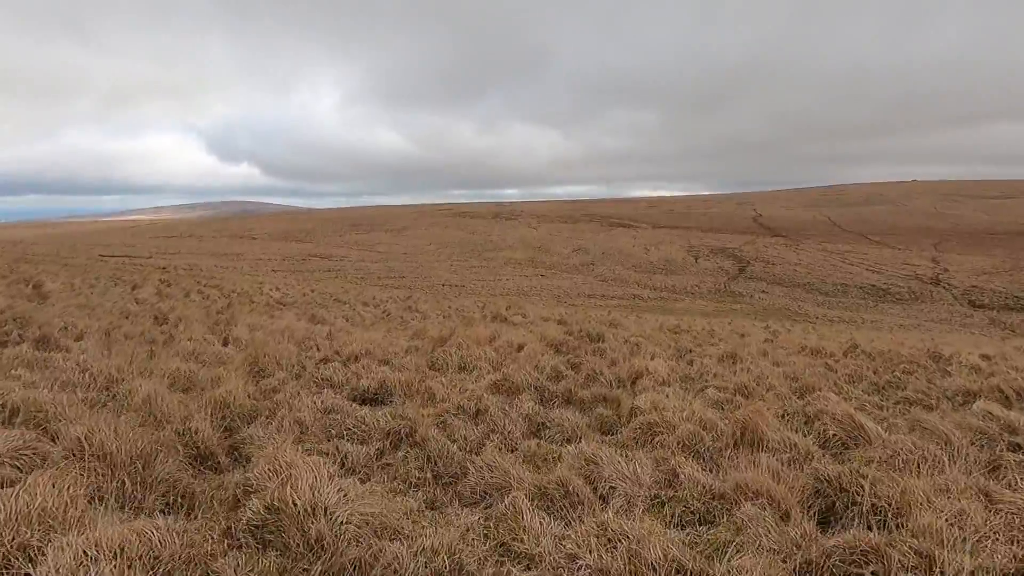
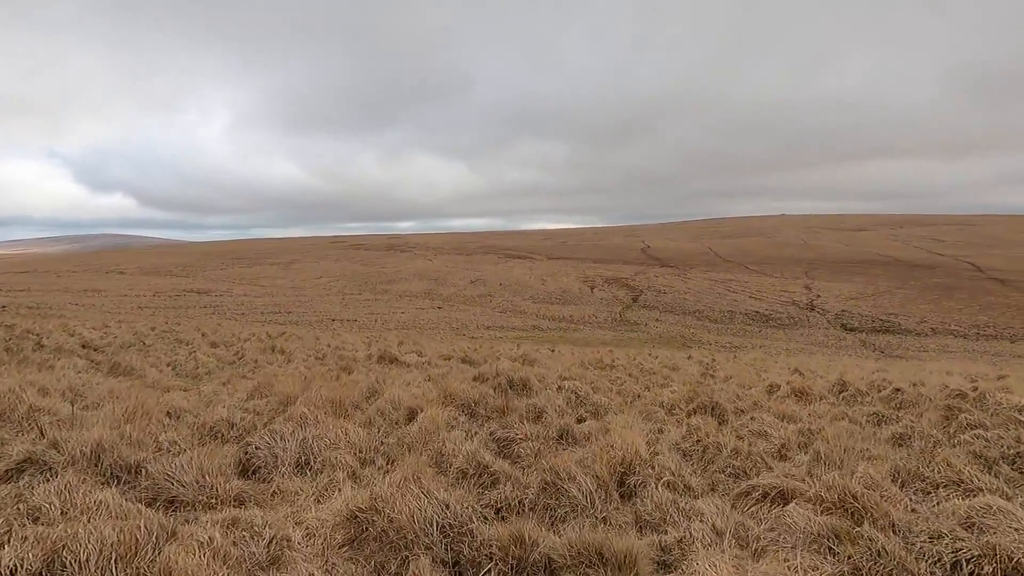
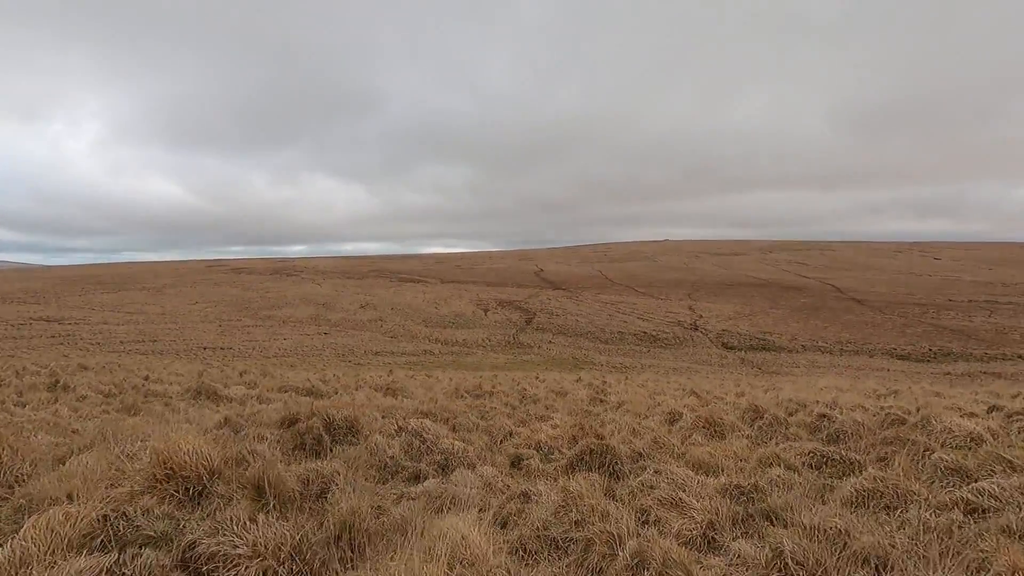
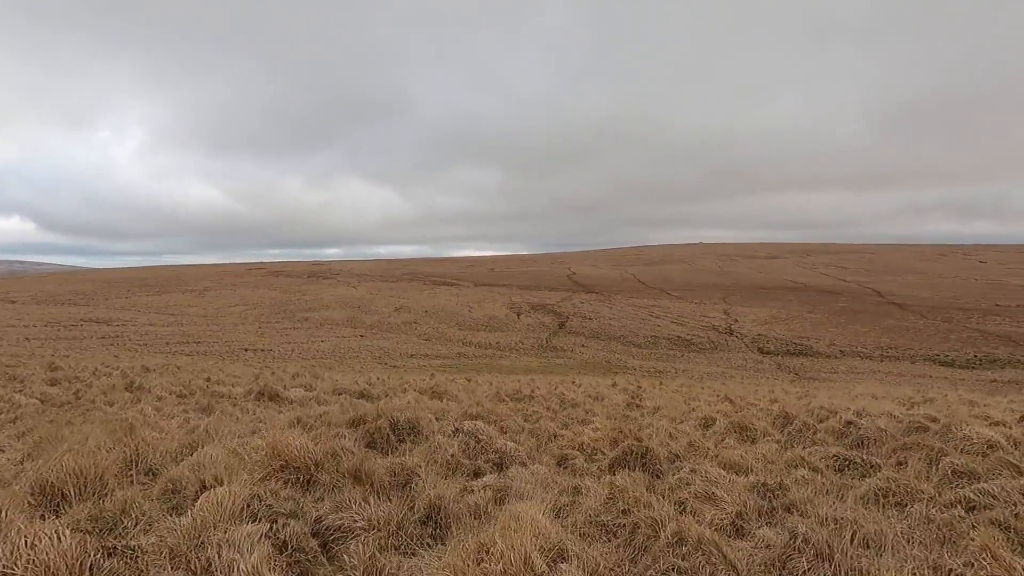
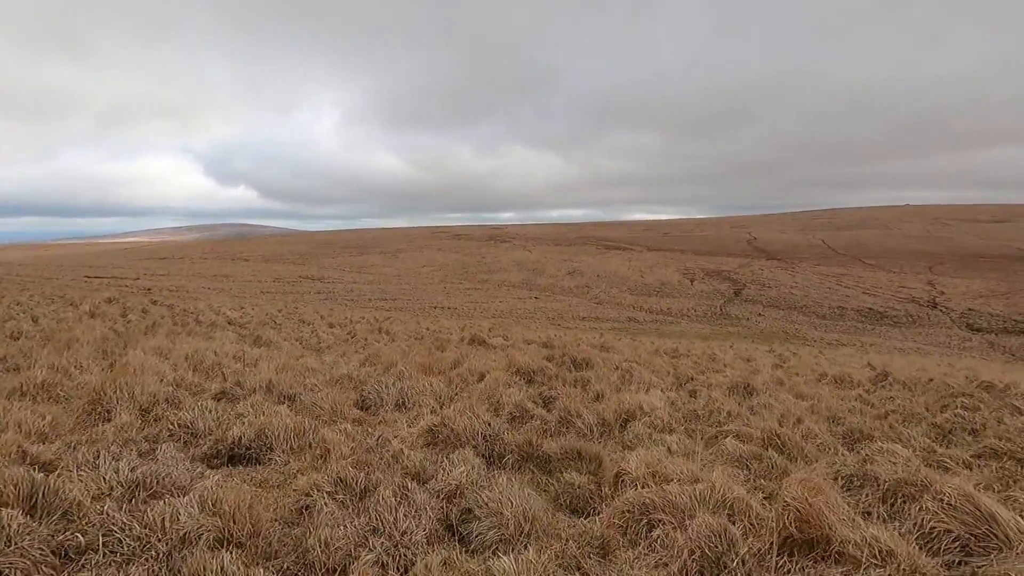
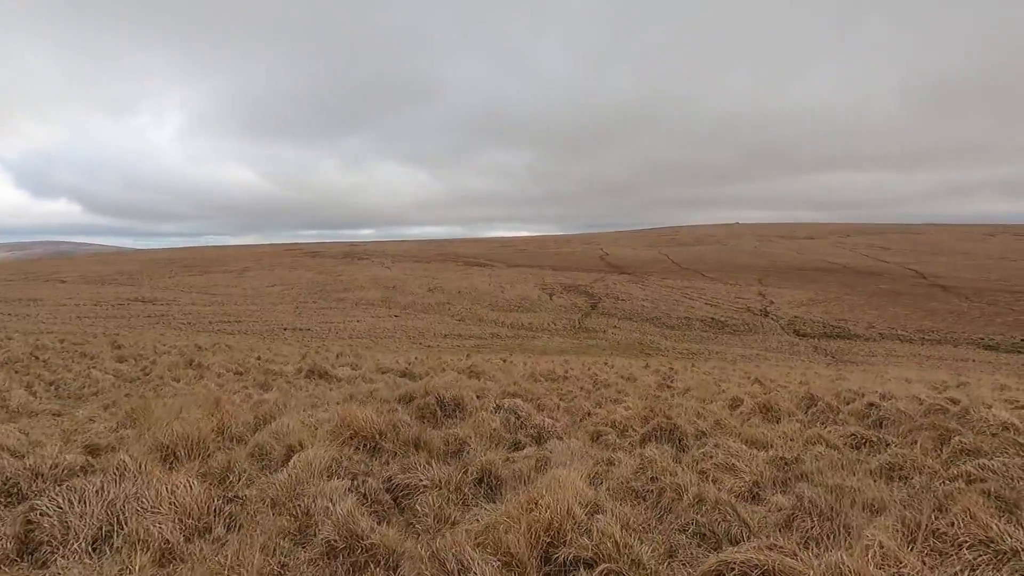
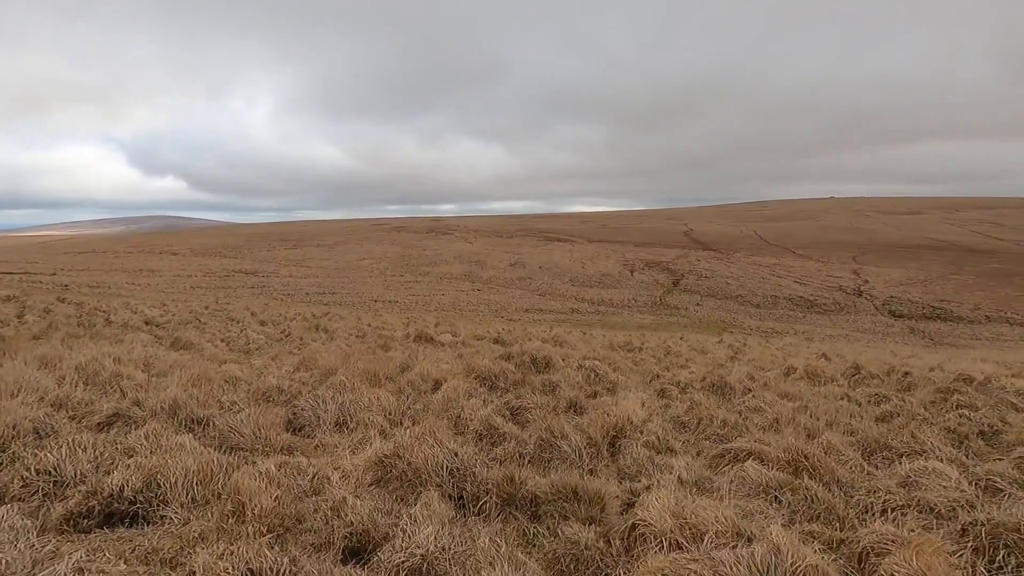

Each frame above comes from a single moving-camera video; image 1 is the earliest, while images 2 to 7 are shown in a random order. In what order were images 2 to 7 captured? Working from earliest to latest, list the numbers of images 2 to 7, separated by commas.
5, 7, 2, 6, 4, 3
